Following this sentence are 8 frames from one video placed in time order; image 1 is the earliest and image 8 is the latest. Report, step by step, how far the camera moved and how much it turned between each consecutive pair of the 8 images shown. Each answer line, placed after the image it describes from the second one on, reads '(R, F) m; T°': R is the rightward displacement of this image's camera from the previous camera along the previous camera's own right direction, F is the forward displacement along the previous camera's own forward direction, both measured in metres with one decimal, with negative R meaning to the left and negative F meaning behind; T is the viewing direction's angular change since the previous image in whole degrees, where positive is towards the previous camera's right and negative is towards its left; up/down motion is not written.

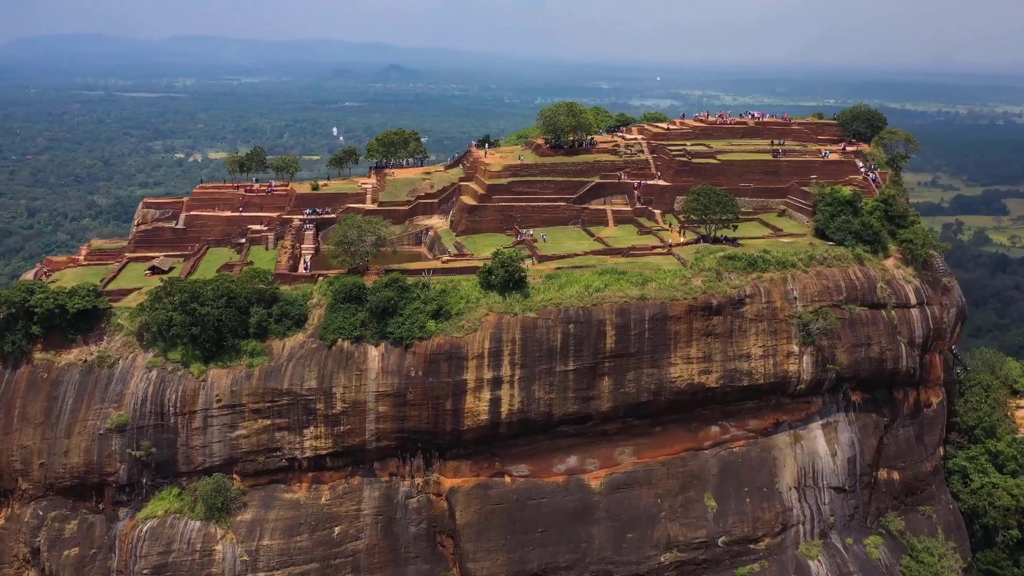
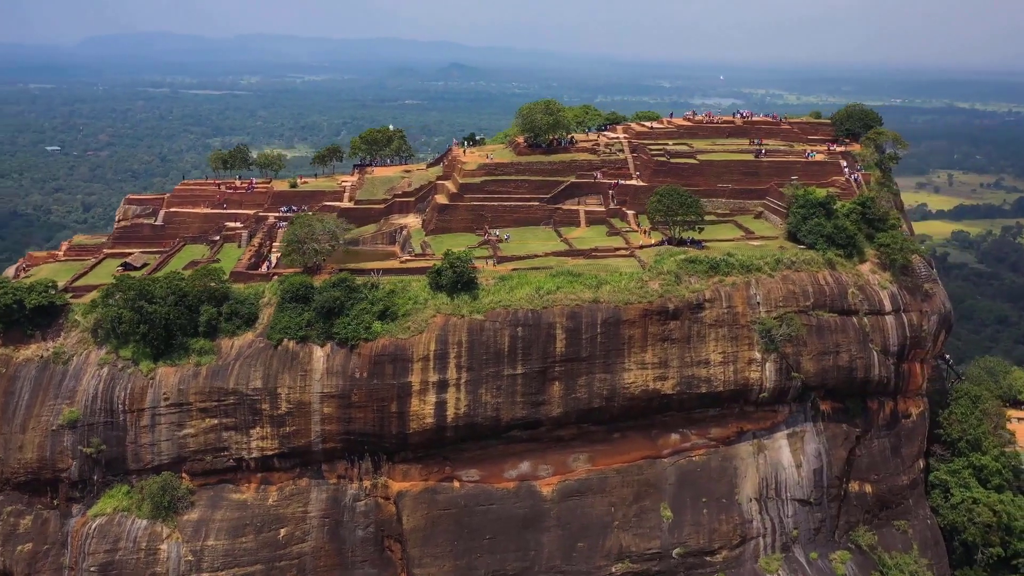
(+2.2, +0.5) m; -2°
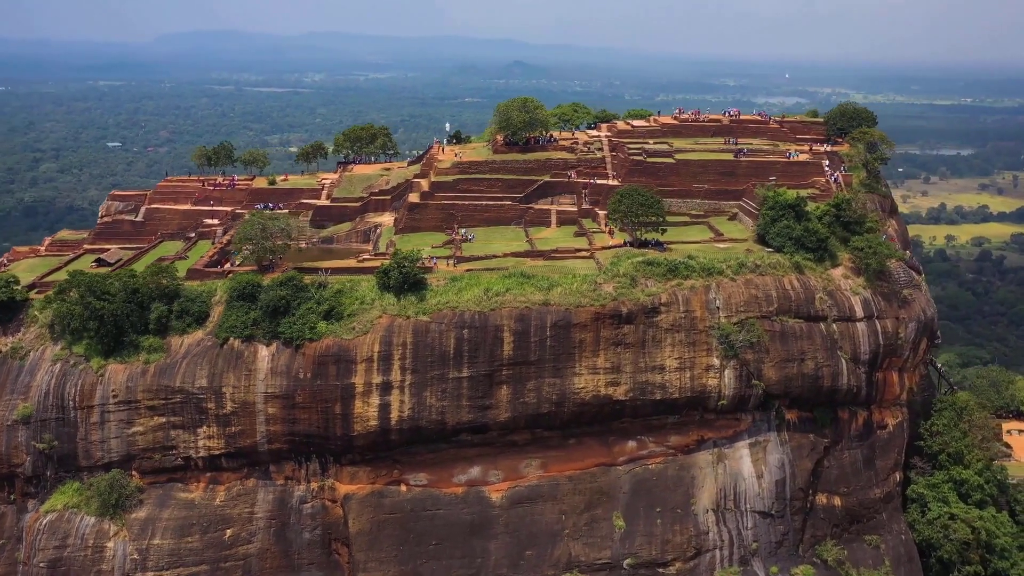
(+2.2, +0.5) m; -2°
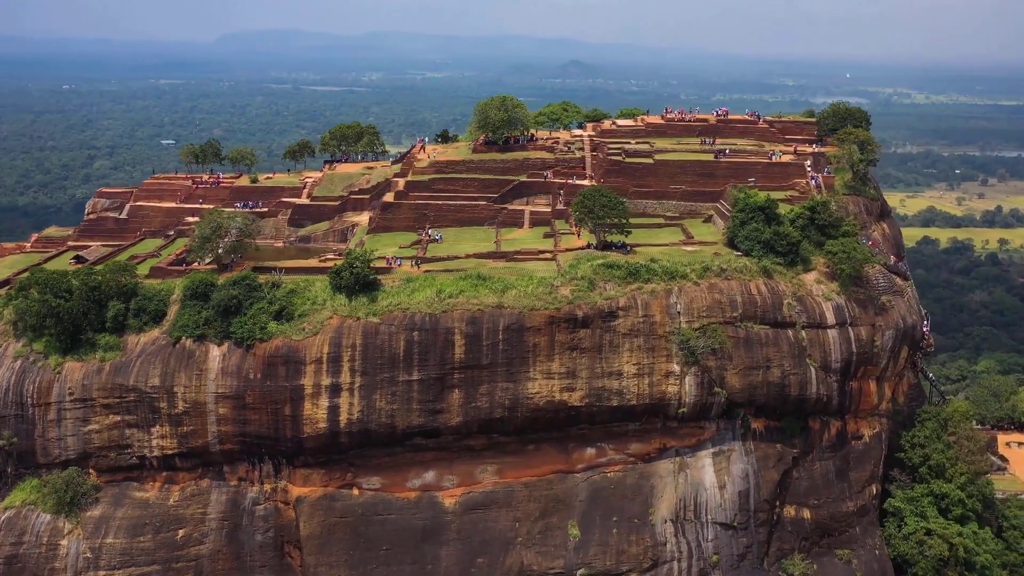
(+2.0, +0.5) m; -2°
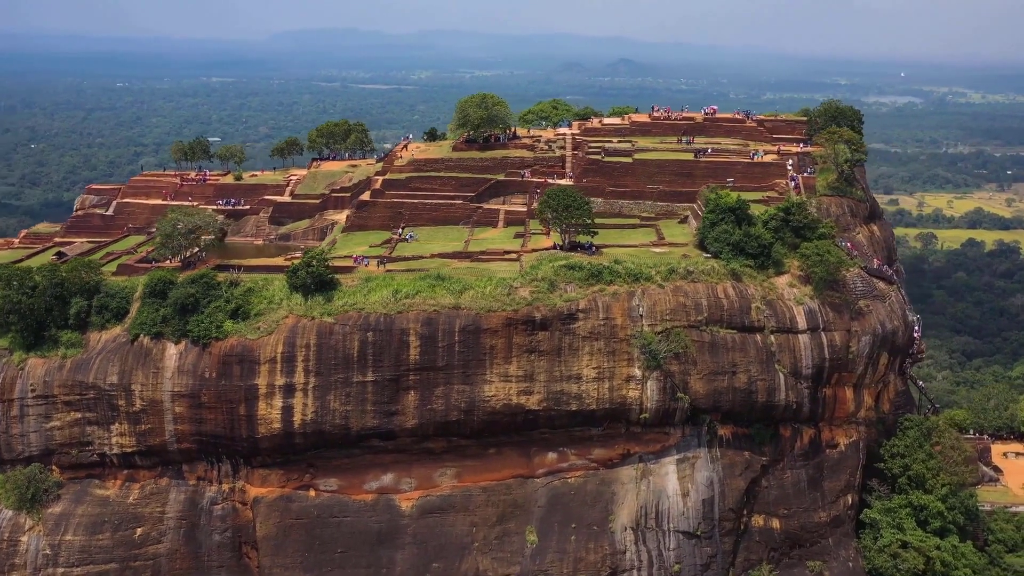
(+1.7, +0.4) m; -2°
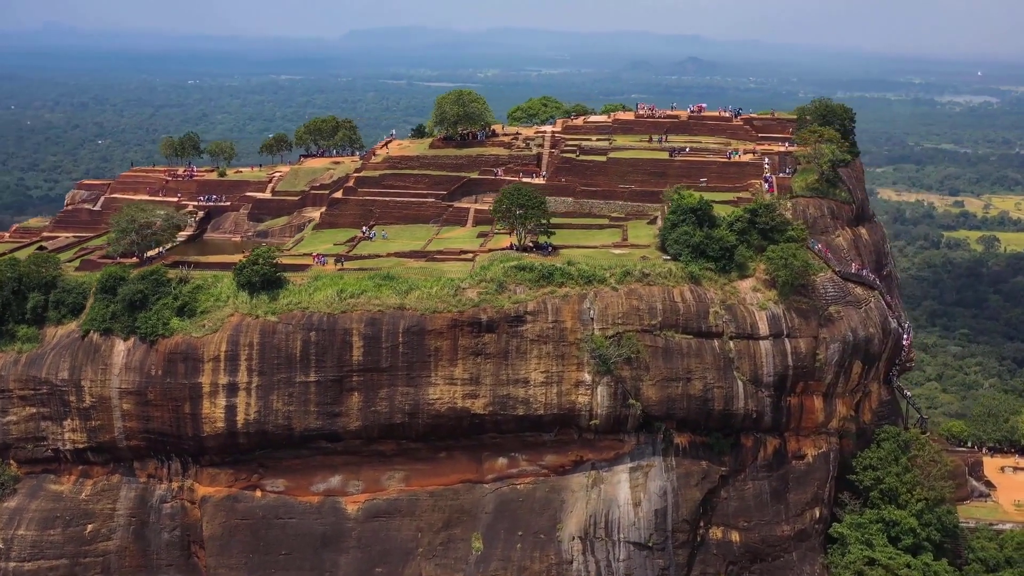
(+2.2, +0.5) m; -2°
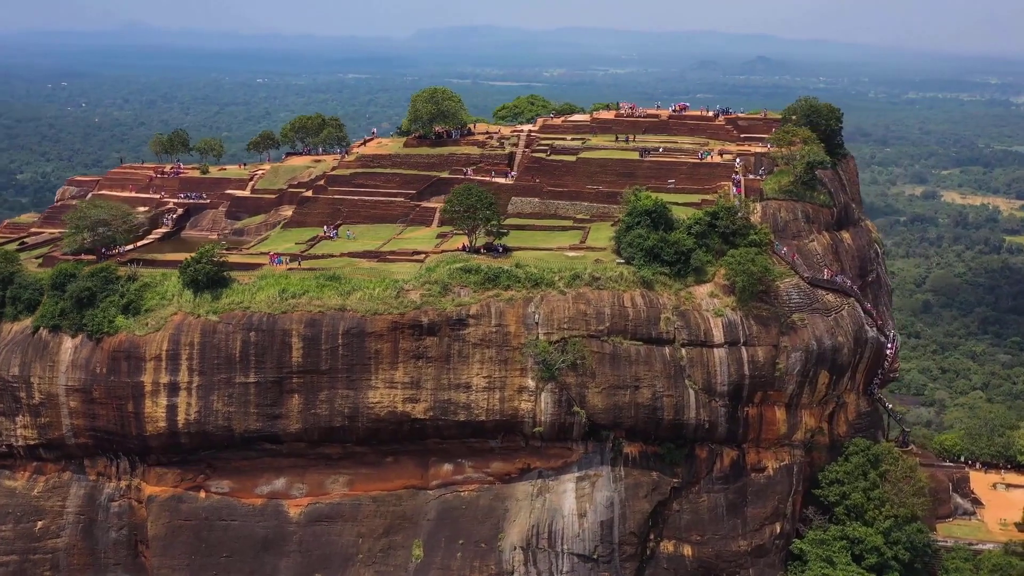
(+2.2, +0.5) m; -2°
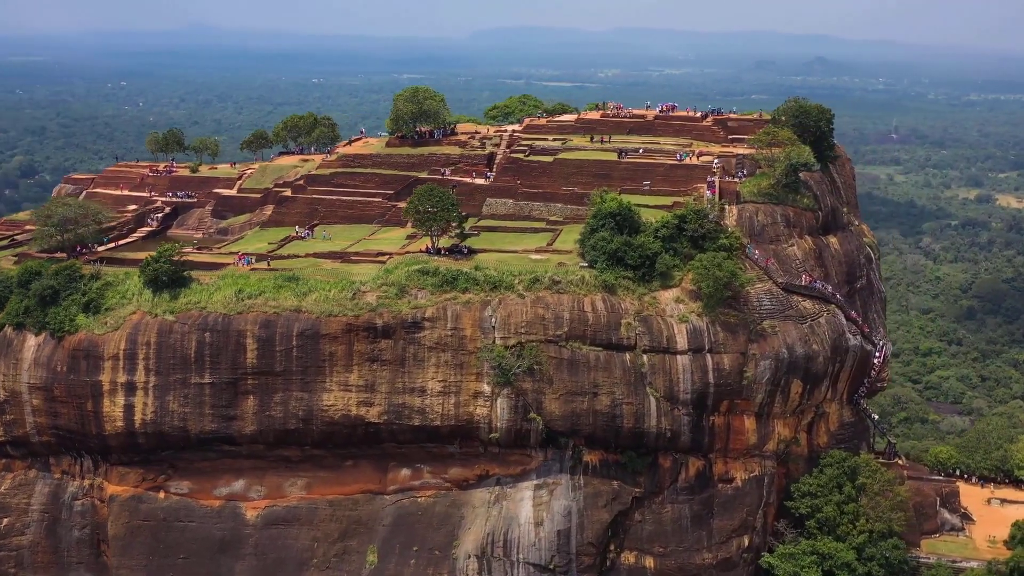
(+1.7, +0.4) m; -2°
